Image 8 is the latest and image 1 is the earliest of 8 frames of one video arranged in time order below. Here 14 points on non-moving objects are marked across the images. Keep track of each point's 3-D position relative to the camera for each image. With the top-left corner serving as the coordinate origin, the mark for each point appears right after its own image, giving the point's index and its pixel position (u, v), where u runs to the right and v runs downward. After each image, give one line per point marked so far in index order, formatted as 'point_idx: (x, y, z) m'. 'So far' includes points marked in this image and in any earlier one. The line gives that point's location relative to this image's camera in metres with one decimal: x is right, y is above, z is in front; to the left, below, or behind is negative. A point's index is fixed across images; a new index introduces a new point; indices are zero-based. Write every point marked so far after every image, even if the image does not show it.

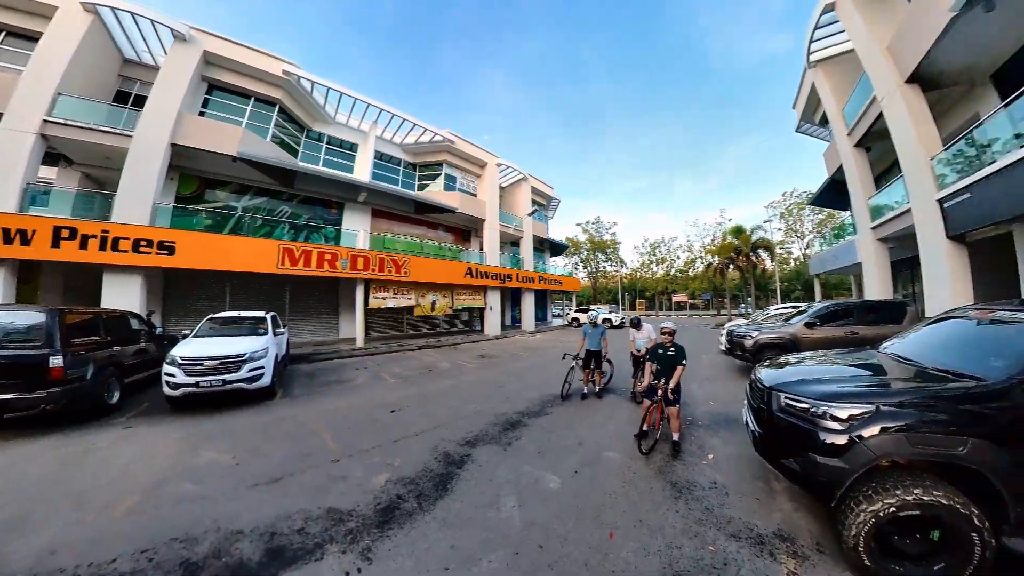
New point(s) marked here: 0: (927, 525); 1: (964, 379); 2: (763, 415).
0: (+2.5, -1.4, +2.3) m
1: (+3.0, -0.6, +2.4) m
2: (+2.2, -1.2, +3.3) m
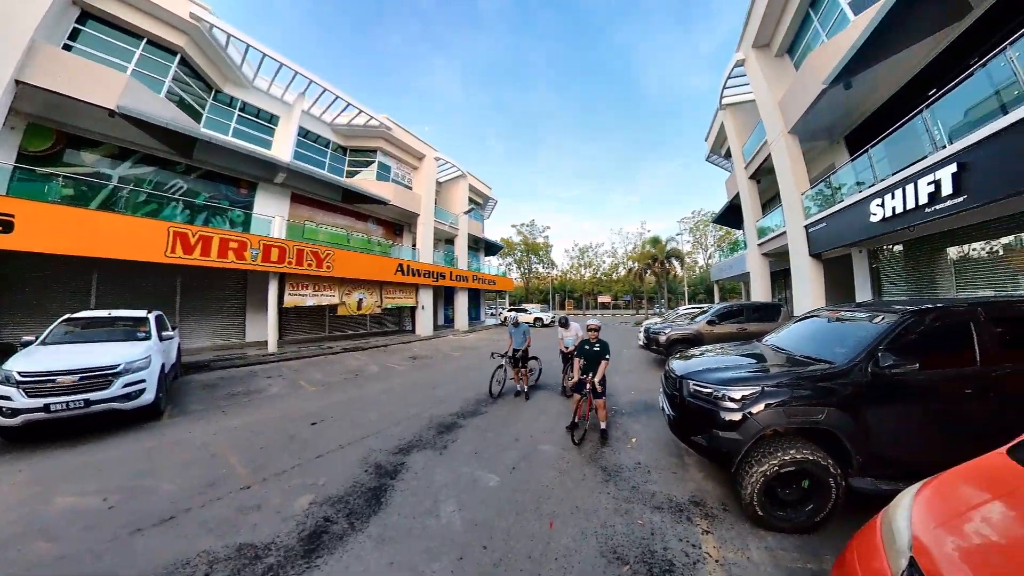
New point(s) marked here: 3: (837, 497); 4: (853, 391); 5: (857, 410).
0: (+2.3, -1.5, +2.9) m
1: (+2.7, -0.6, +3.2) m
2: (+1.7, -1.2, +3.9) m
3: (+2.4, -1.6, +2.8) m
4: (+2.6, -0.8, +2.9) m
5: (+2.6, -0.9, +2.9) m
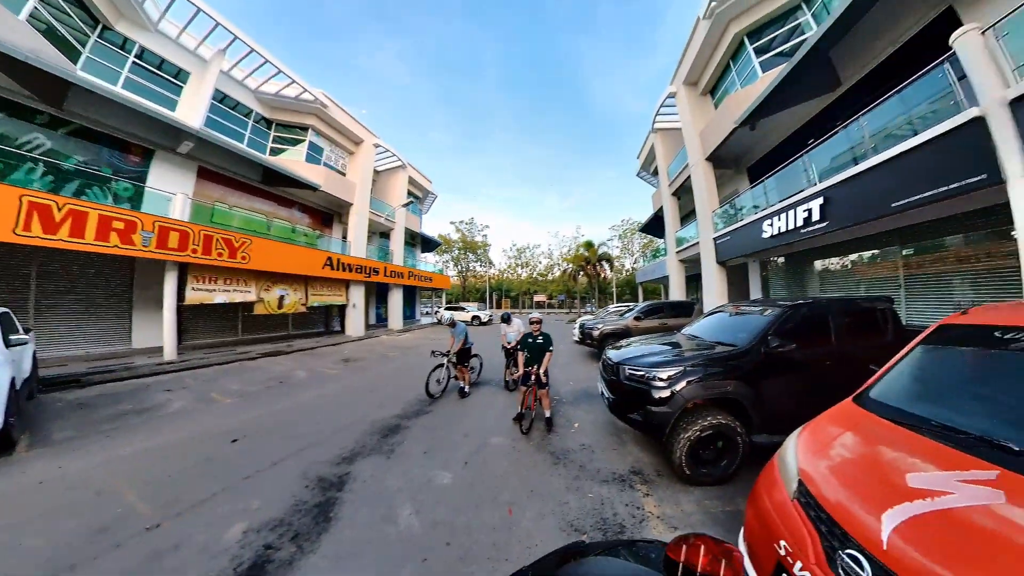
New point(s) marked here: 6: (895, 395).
0: (+1.9, -1.5, +3.5) m
1: (+2.3, -0.7, +3.9) m
2: (+1.1, -1.2, +4.3) m
3: (+2.1, -1.6, +3.4) m
4: (+2.3, -0.8, +3.6) m
5: (+2.2, -1.0, +3.5) m
6: (+2.7, -0.8, +2.6) m
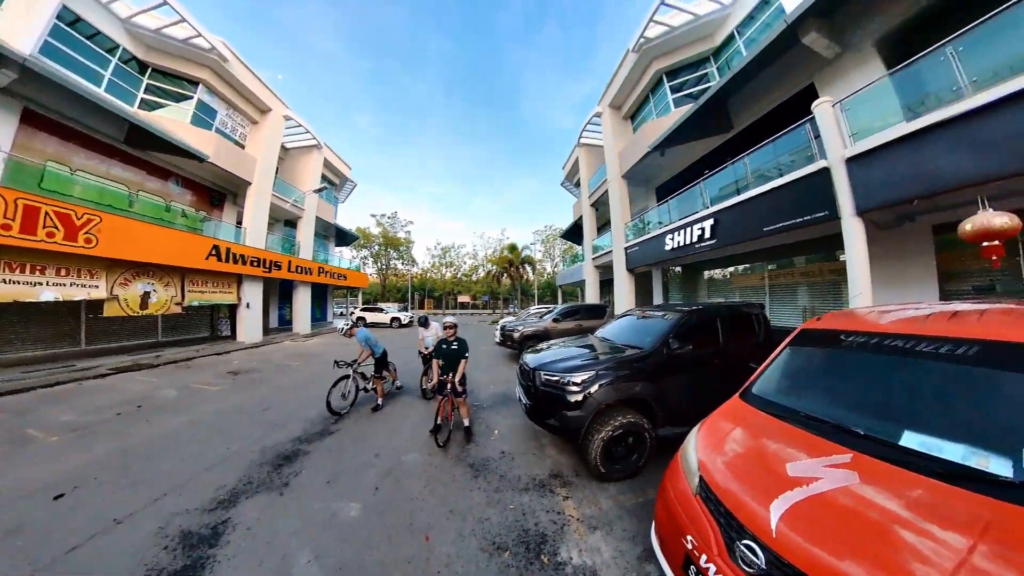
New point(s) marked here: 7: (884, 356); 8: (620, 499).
0: (+1.2, -1.6, +4.0) m
1: (+1.5, -0.7, +4.4) m
2: (+0.2, -1.2, +4.4) m
3: (+1.4, -1.6, +3.9) m
4: (+1.6, -0.9, +4.2) m
5: (+1.5, -1.0, +4.1) m
6: (+2.3, -0.9, +3.3) m
7: (+2.8, -0.5, +2.8) m
8: (+1.0, -2.0, +3.6) m
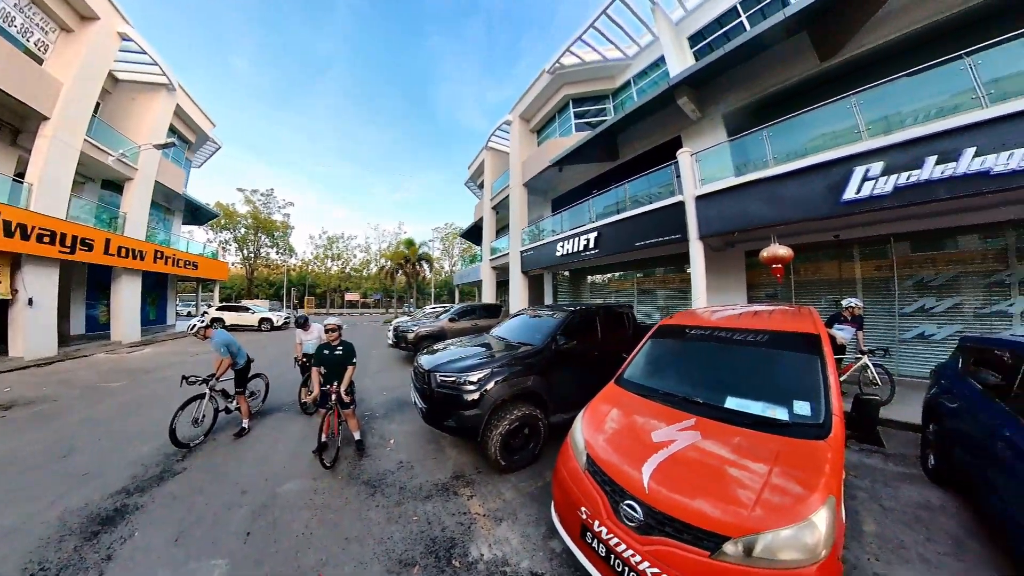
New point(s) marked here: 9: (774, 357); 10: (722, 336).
0: (+0.1, -1.6, +4.3) m
1: (+0.2, -0.7, +4.8) m
2: (-0.9, -1.2, +4.3) m
3: (+0.4, -1.7, +4.3) m
4: (+0.4, -0.9, +4.6) m
5: (+0.4, -1.0, +4.5) m
6: (+1.4, -0.9, +4.1) m
7: (+2.1, -0.6, +3.9) m
8: (+0.1, -2.0, +3.8) m
9: (+2.4, -0.6, +3.4) m
10: (+2.2, -0.5, +3.9) m
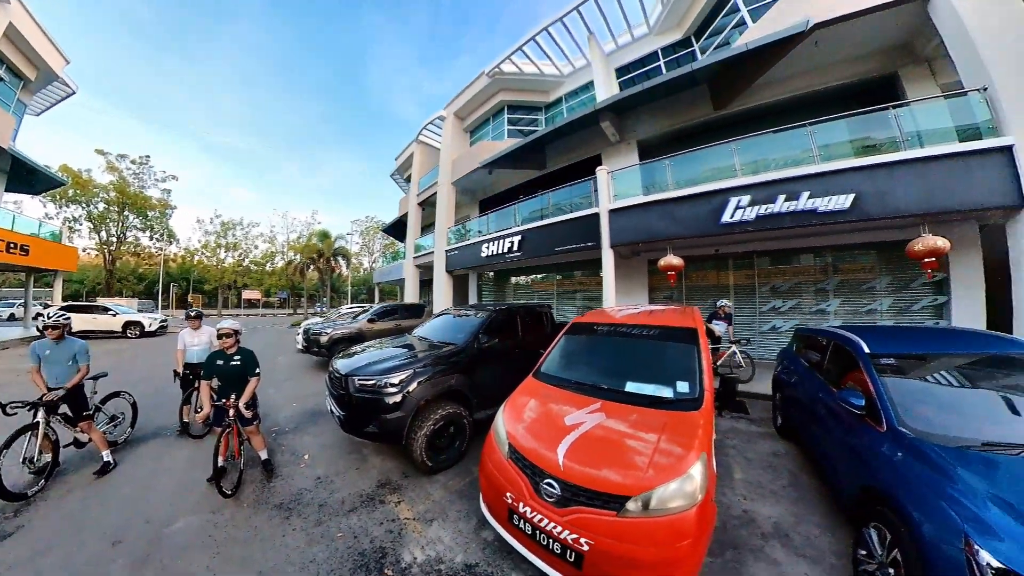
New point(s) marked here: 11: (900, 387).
0: (-0.7, -1.6, +4.2) m
1: (-0.8, -0.7, +4.7) m
2: (-1.7, -1.2, +3.9) m
3: (-0.5, -1.7, +4.3) m
4: (-0.5, -0.9, +4.6) m
5: (-0.5, -1.0, +4.5) m
6: (+0.6, -0.9, +4.5) m
7: (+1.3, -0.6, +4.5) m
8: (-0.6, -2.0, +3.8) m
9: (+1.7, -0.6, +4.1) m
10: (+1.4, -0.5, +4.5) m
11: (+2.7, -0.7, +2.6) m
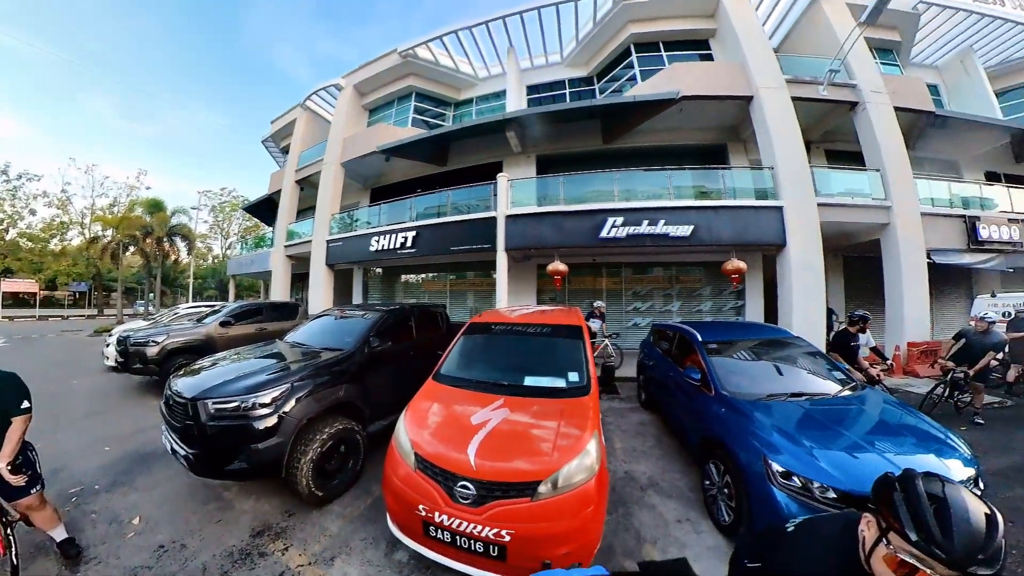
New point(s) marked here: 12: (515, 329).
0: (-1.7, -1.5, +3.6) m
1: (-2.0, -0.7, +4.1) m
2: (-2.5, -1.1, +2.9) m
3: (-1.6, -1.6, +3.8) m
4: (-1.7, -0.9, +4.1) m
5: (-1.7, -1.0, +4.0) m
6: (-0.7, -0.9, +4.5) m
7: (0.0, -0.6, +4.8) m
8: (-1.4, -2.0, +3.3) m
9: (+0.5, -0.7, +4.6) m
10: (0.0, -0.5, +4.9) m
11: (+2.1, -0.8, +3.7) m
12: (0.0, -0.5, +4.9) m
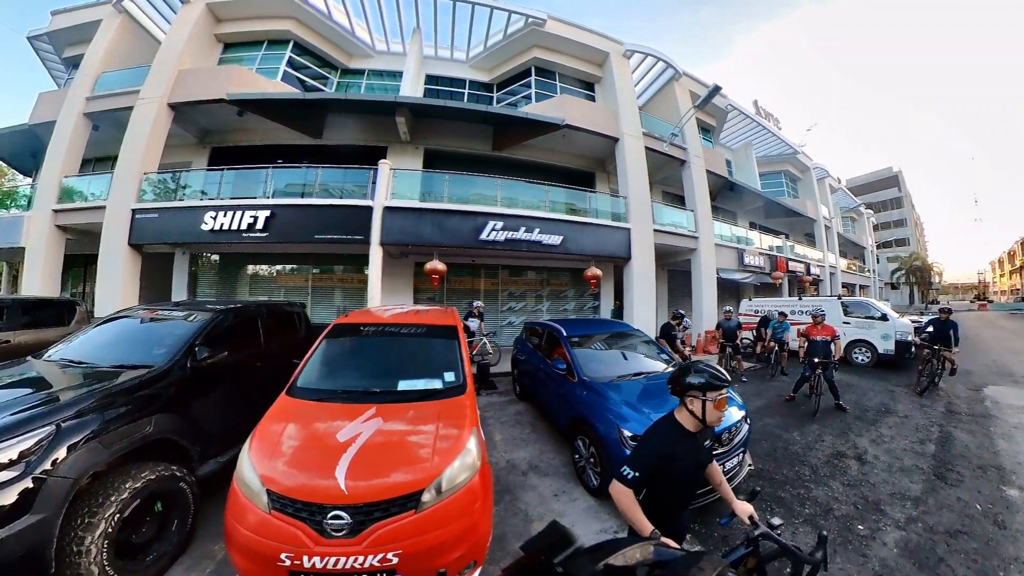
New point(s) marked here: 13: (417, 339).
0: (-2.4, -1.5, +2.6) m
1: (-2.9, -0.6, +2.8) m
2: (-2.7, -1.0, +1.6) m
3: (-2.4, -1.6, +2.8) m
4: (-2.6, -0.8, +2.9) m
5: (-2.6, -0.9, +2.9) m
6: (-1.9, -0.9, +3.8) m
7: (-1.5, -0.6, +4.4) m
8: (-2.0, -1.9, +2.4) m
9: (-0.9, -0.7, +4.5) m
10: (-1.5, -0.5, +4.5) m
11: (+0.9, -0.8, +4.5) m
12: (-1.5, -0.5, +4.4) m
13: (-1.1, -0.6, +4.5) m
